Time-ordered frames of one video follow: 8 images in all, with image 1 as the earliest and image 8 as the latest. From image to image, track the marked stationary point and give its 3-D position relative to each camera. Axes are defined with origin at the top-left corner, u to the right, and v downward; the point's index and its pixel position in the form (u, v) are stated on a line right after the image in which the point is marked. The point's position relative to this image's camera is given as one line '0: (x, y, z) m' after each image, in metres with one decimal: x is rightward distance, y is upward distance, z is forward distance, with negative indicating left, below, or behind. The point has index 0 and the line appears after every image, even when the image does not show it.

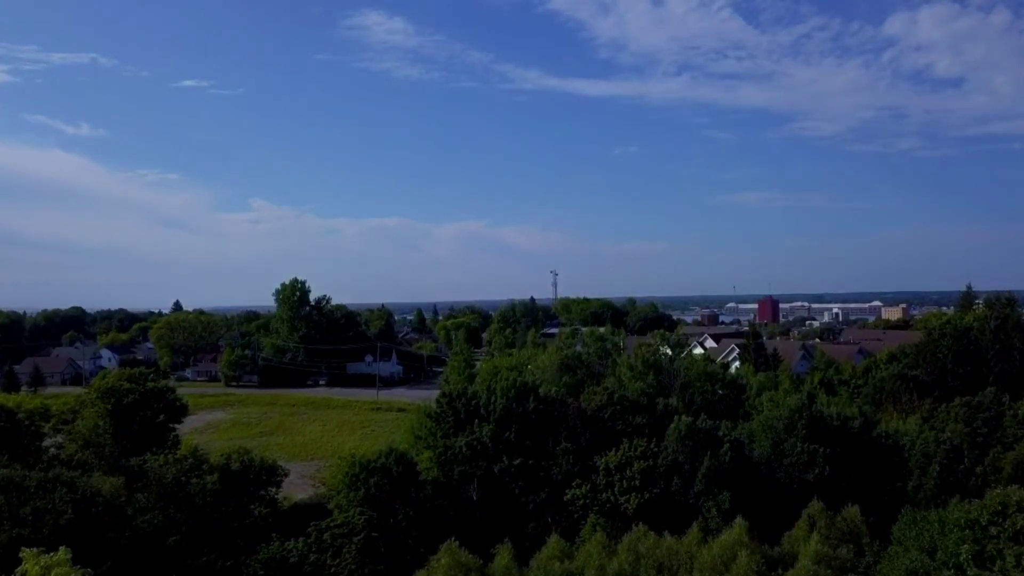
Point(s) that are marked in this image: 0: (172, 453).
0: (-7.5, -3.6, +17.7) m
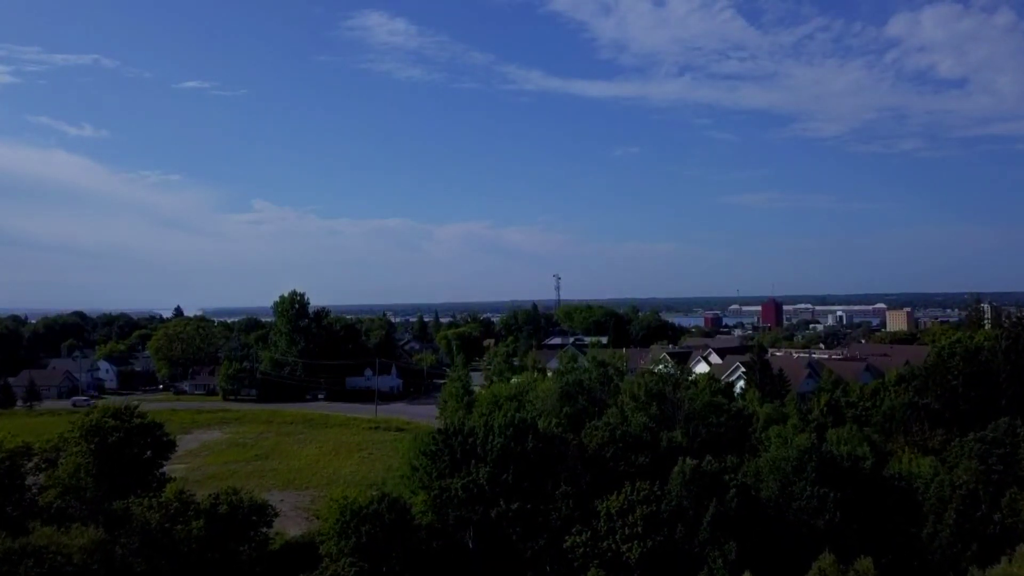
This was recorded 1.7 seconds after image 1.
0: (-7.6, -4.4, +17.1) m
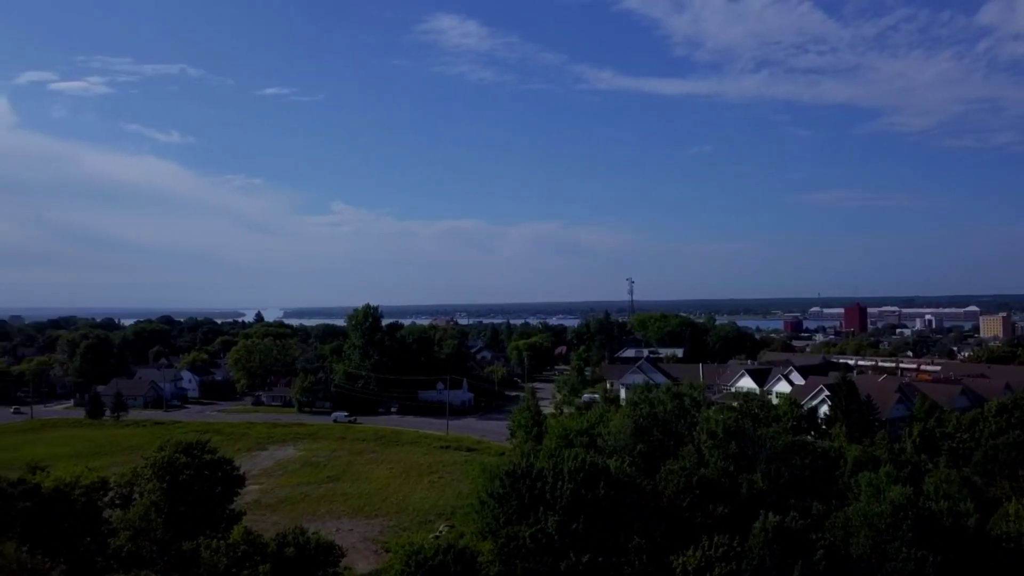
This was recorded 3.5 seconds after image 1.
0: (-6.1, -5.3, +17.1) m
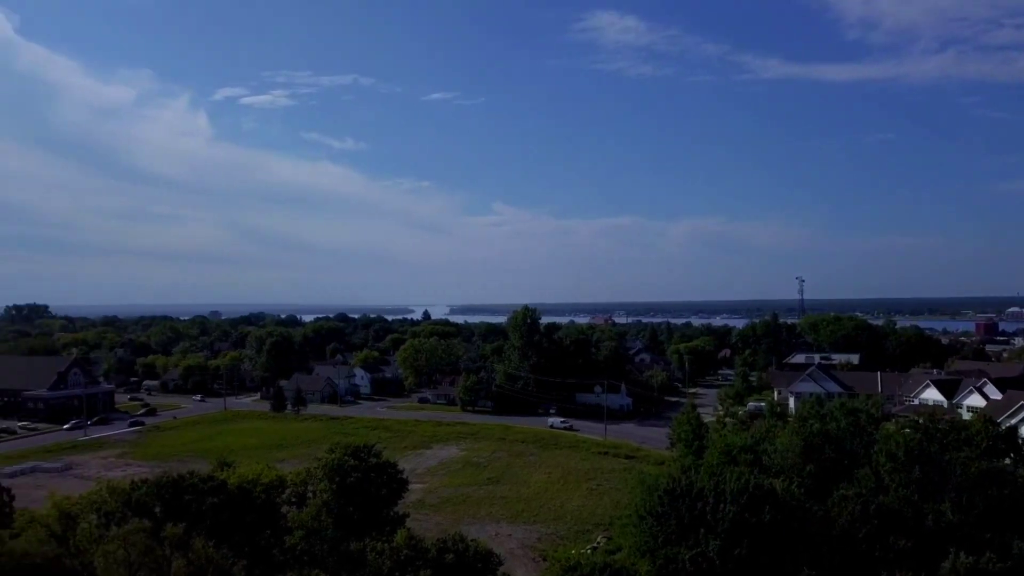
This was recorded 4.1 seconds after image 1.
0: (-2.7, -5.5, +17.7) m
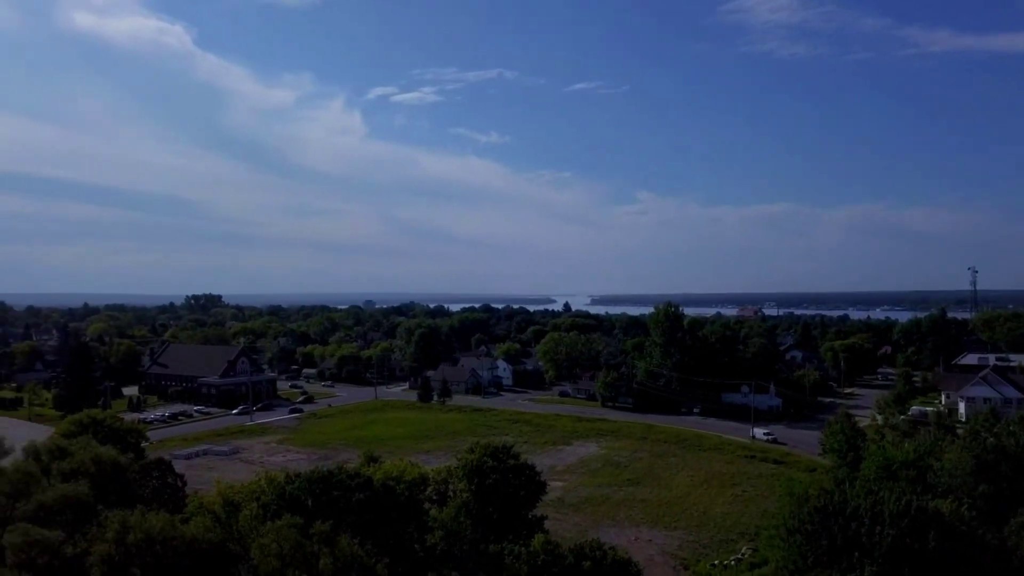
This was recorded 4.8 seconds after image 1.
0: (+0.3, -5.6, +17.8) m
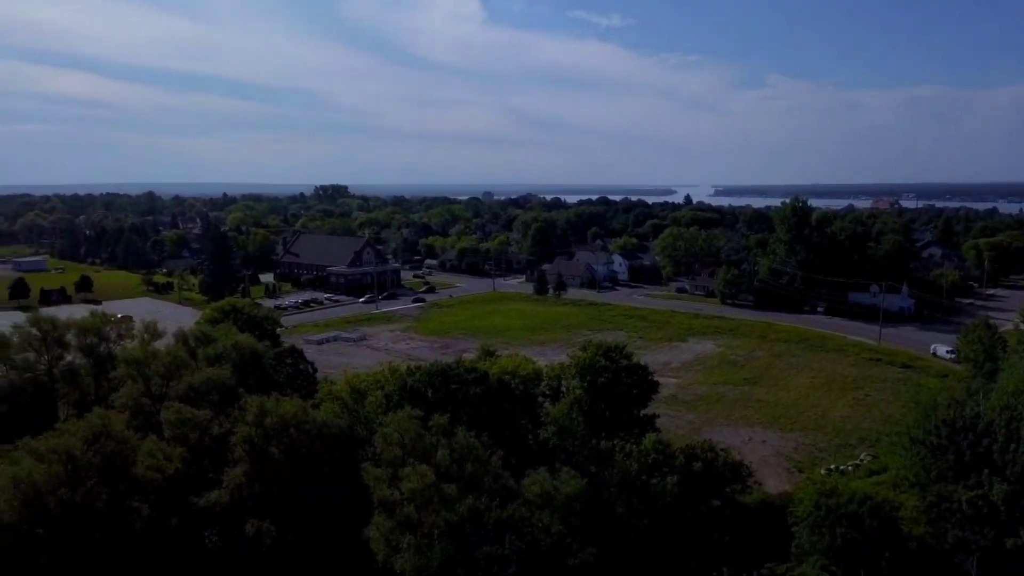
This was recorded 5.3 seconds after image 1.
0: (+2.8, -3.4, +18.1) m
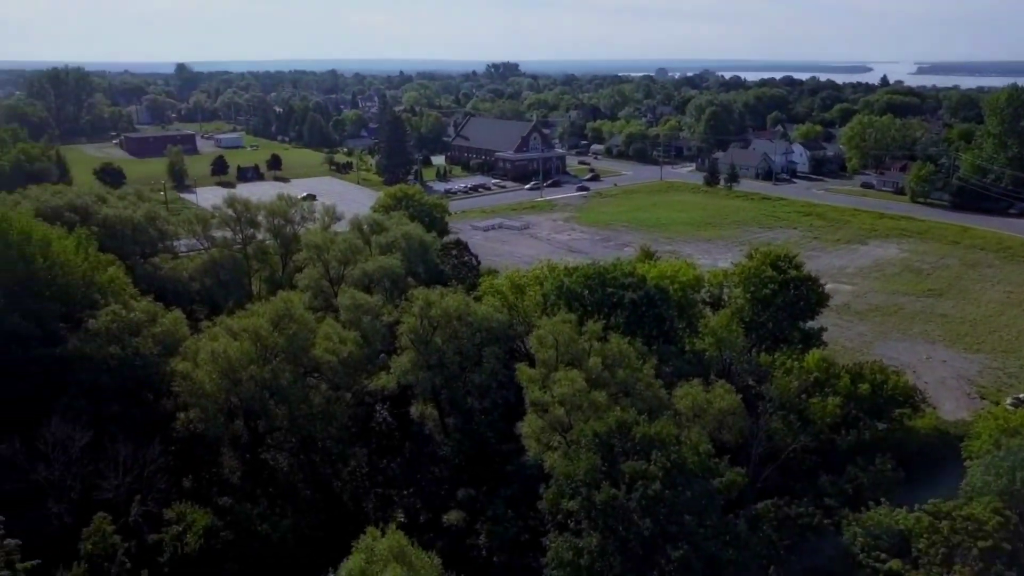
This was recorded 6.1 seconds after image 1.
0: (+6.2, -1.5, +17.4) m
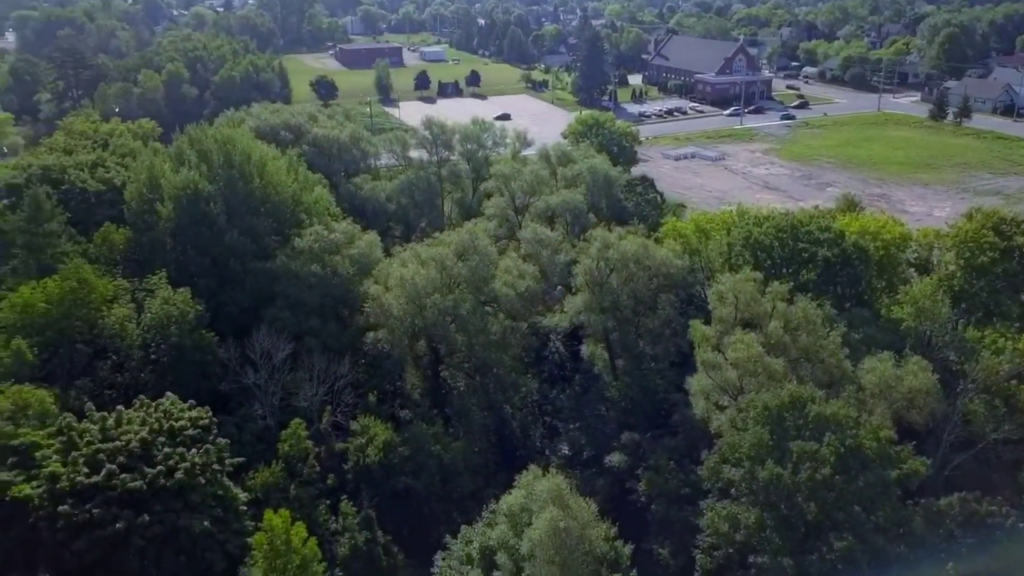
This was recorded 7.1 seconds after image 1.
0: (+9.7, -0.9, +15.6) m
